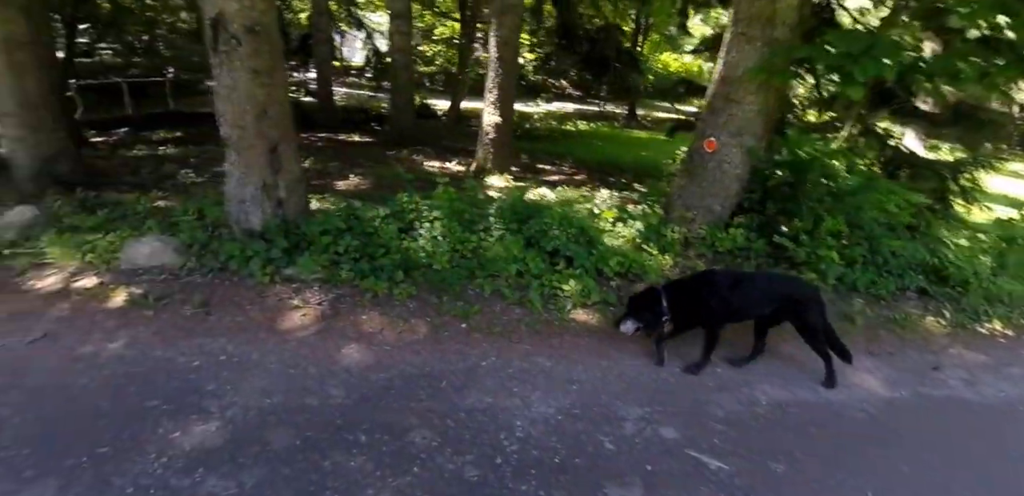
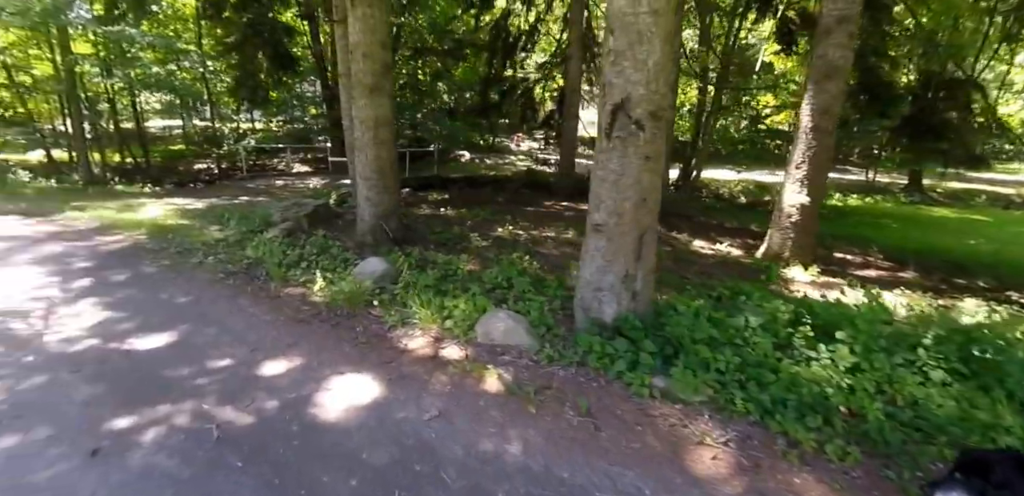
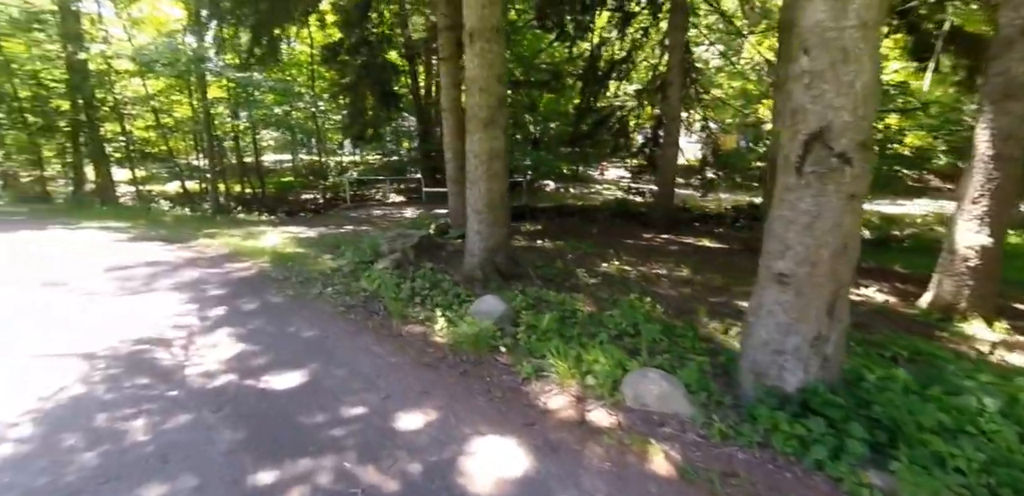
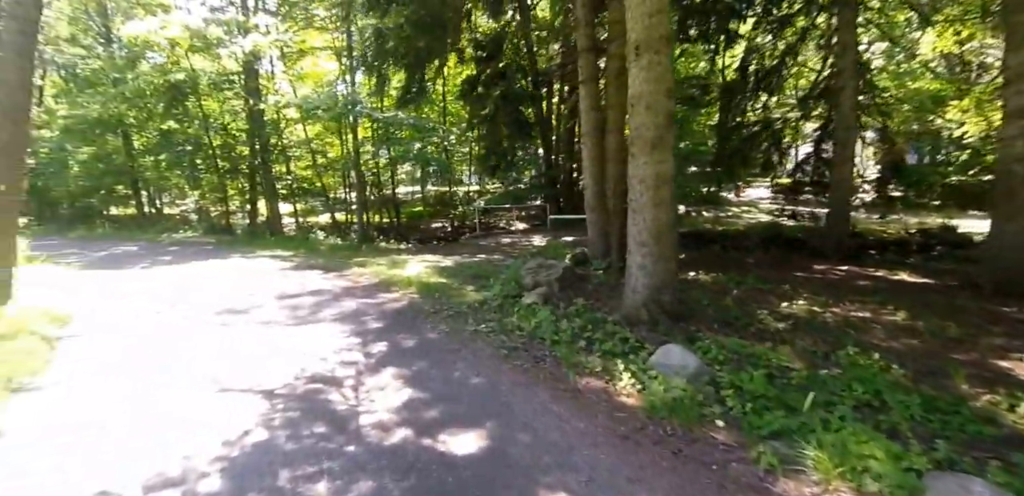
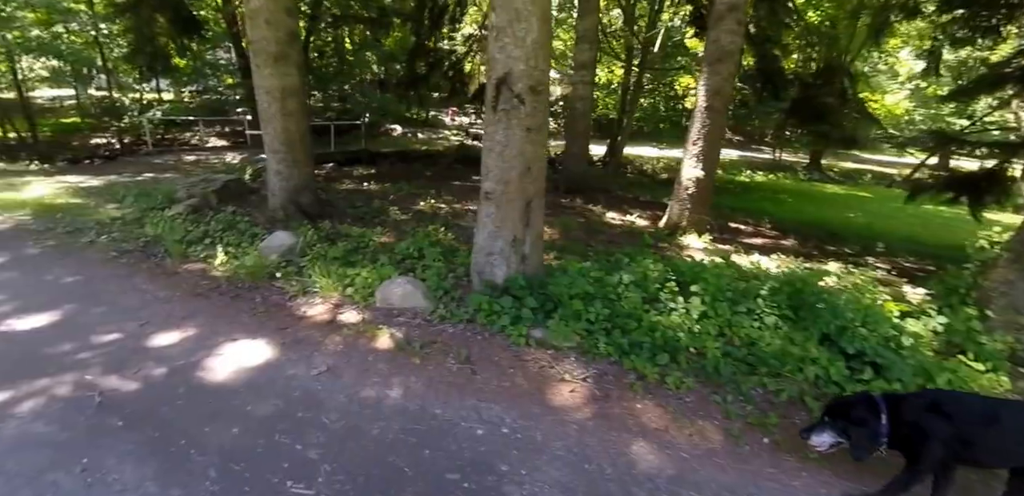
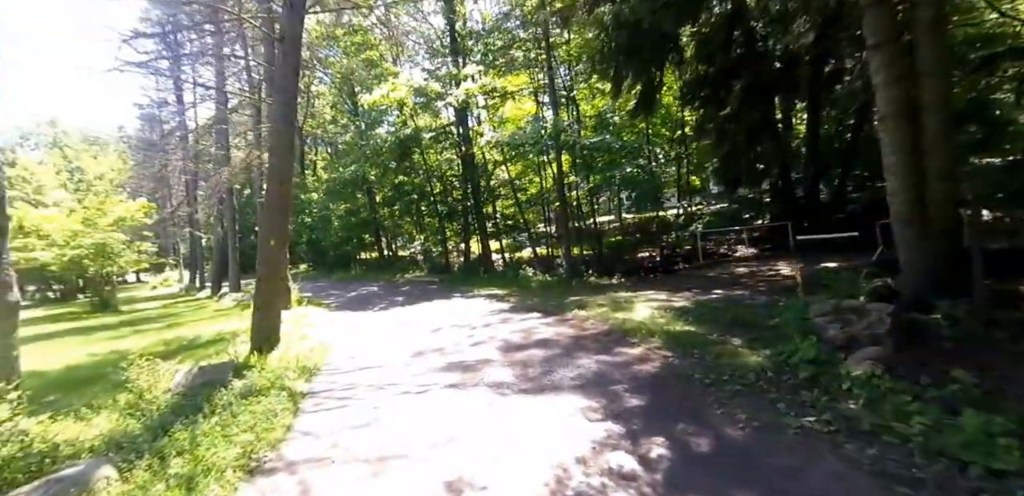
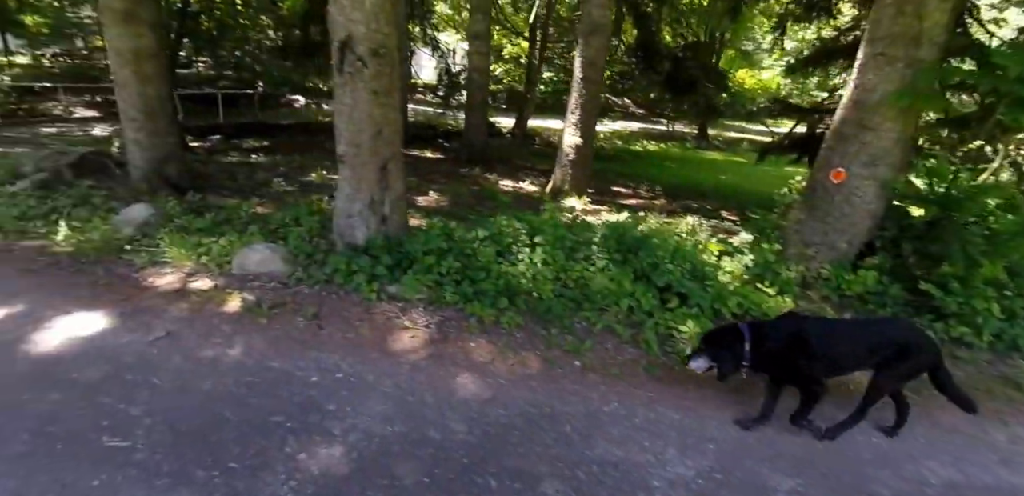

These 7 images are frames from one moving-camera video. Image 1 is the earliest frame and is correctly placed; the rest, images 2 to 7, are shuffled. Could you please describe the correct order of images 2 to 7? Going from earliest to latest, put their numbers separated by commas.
7, 5, 2, 3, 4, 6
